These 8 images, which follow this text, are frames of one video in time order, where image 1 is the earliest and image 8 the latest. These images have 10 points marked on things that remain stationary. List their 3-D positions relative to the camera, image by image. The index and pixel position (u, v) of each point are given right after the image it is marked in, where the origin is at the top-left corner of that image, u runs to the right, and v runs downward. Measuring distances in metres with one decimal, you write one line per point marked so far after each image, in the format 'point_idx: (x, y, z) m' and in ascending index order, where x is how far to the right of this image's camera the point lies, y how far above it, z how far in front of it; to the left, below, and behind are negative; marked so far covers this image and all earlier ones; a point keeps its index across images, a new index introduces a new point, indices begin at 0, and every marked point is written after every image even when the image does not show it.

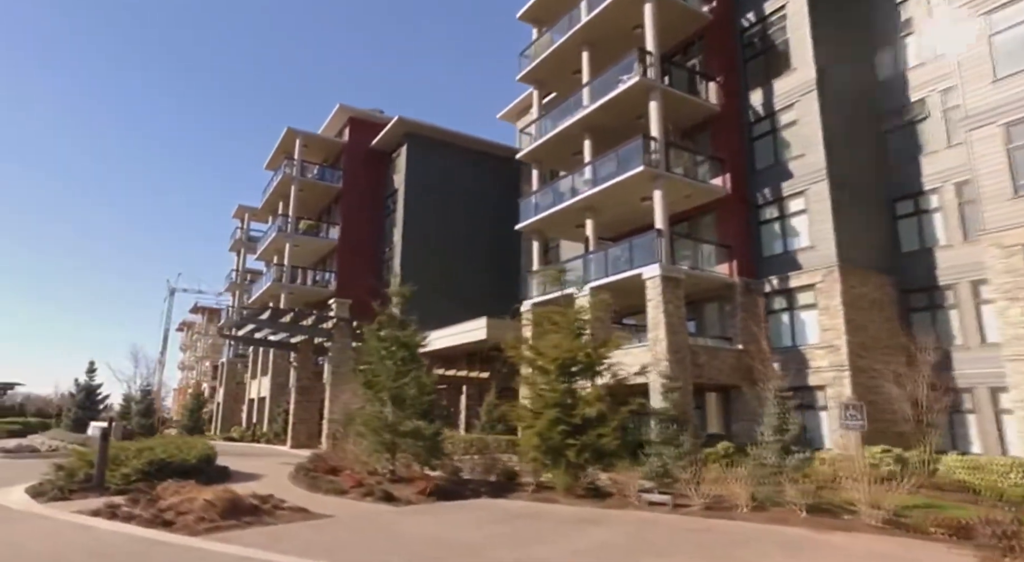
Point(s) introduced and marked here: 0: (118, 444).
0: (-7.8, -3.3, +13.7) m
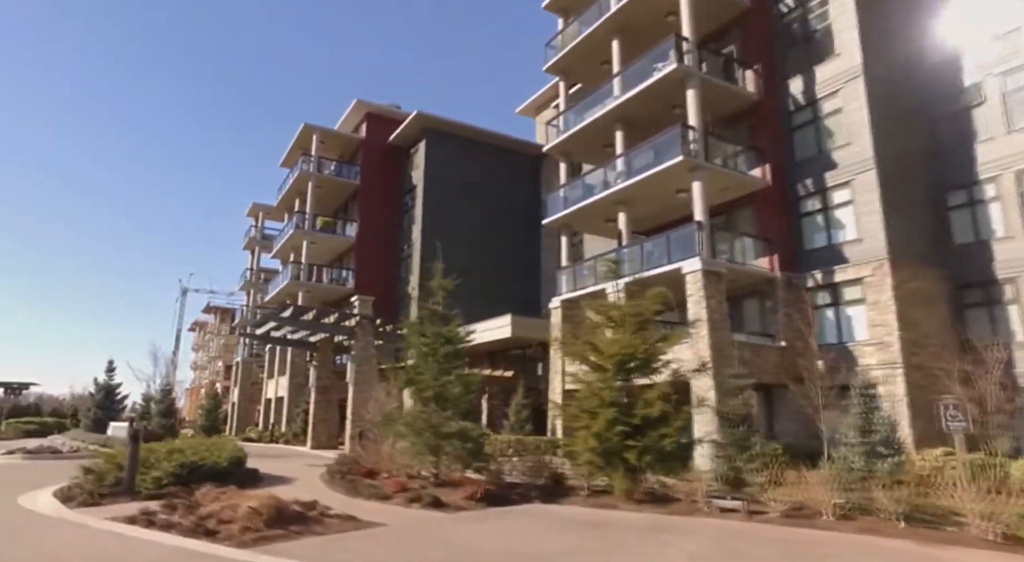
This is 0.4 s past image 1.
0: (-6.9, -3.2, +13.1) m
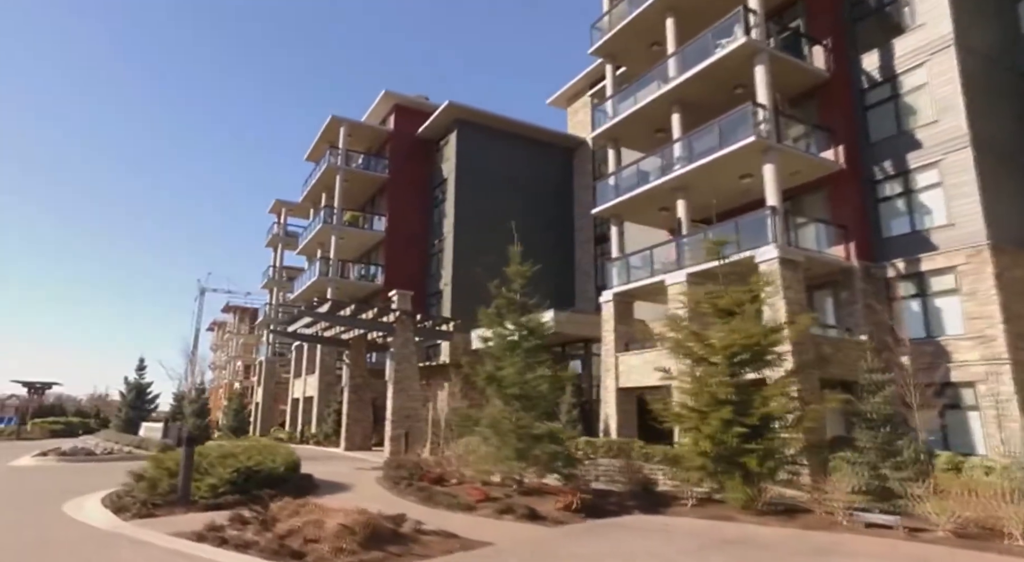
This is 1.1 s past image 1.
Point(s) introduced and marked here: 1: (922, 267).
0: (-5.4, -2.9, +11.9) m
1: (+10.7, +0.4, +17.9) m
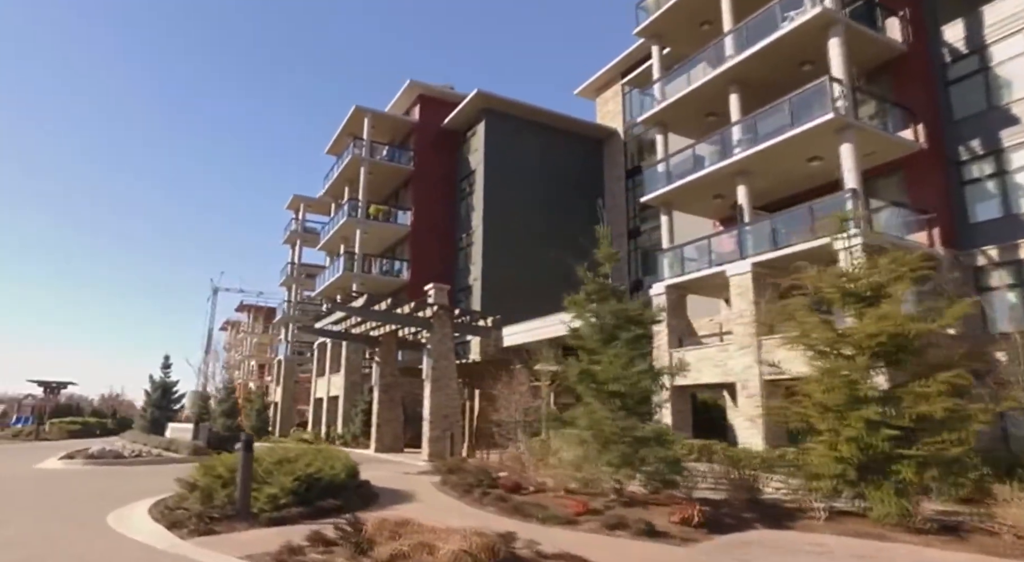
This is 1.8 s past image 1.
0: (-4.0, -2.7, +10.6) m
1: (+12.2, +0.7, +16.5) m
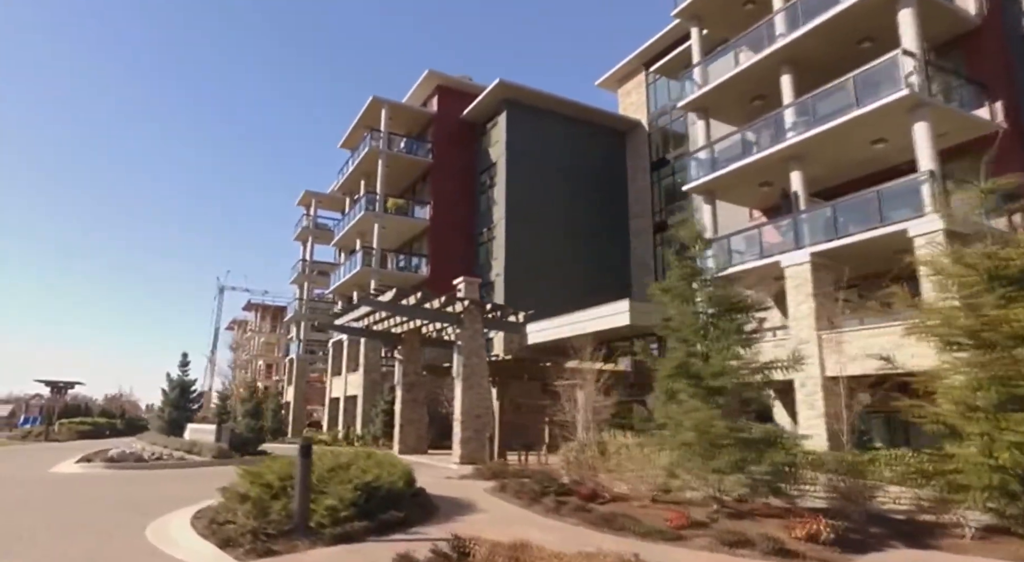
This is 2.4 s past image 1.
0: (-2.9, -2.5, +9.5) m
1: (+13.3, +0.9, +15.2) m
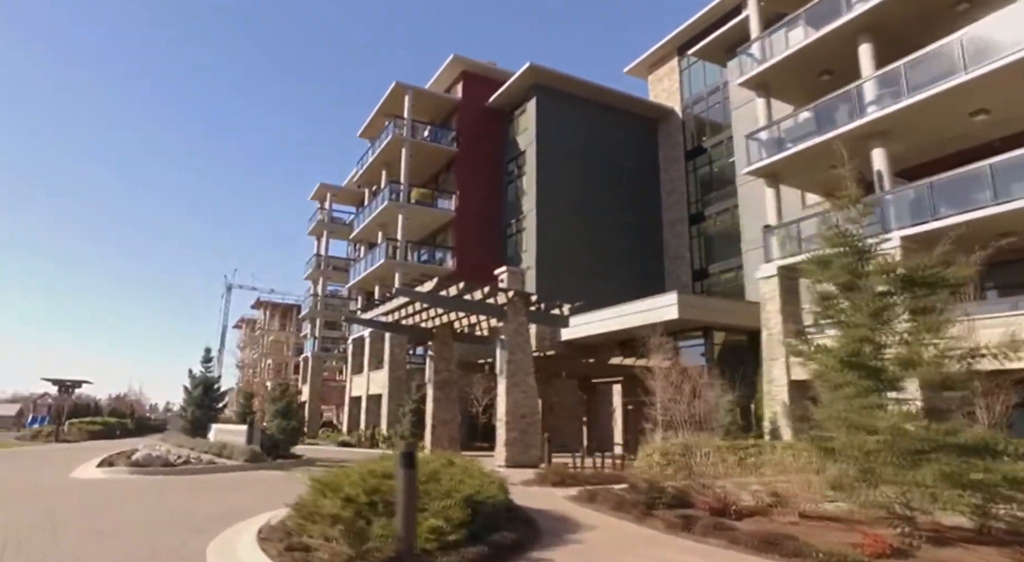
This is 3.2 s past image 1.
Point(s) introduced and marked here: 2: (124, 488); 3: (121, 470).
0: (-1.4, -2.1, +7.8) m
1: (+14.8, +1.3, +13.5) m
2: (-7.6, -4.1, +13.5) m
3: (-8.5, -4.1, +14.9) m
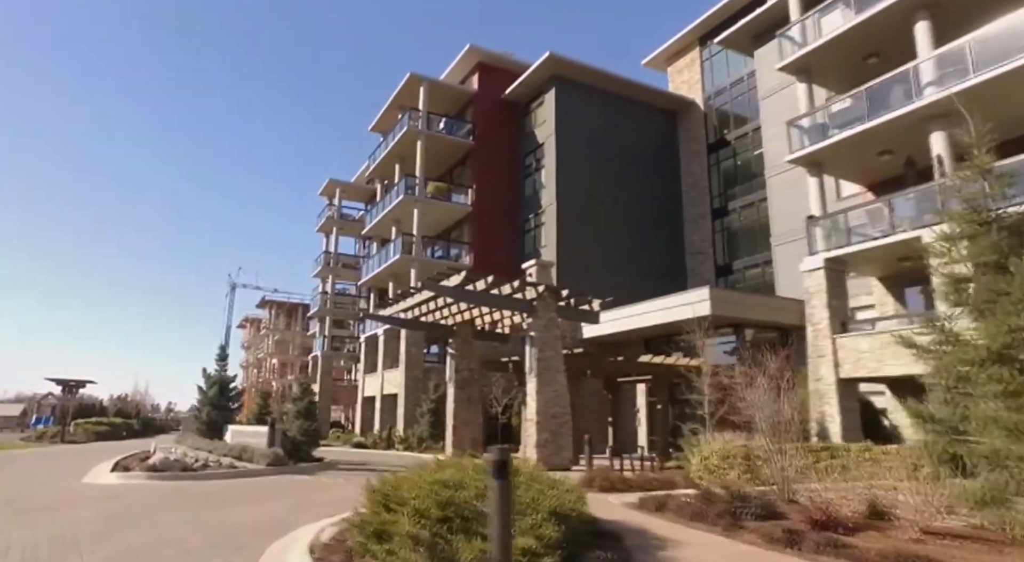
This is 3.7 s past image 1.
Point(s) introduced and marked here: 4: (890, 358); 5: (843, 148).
0: (-0.5, -1.9, +6.8) m
1: (+15.7, +1.4, +12.5) m
2: (-6.8, -3.9, +12.5) m
3: (-7.6, -3.9, +13.9) m
4: (+9.3, -1.9, +16.5) m
5: (+9.3, +3.8, +19.3) m
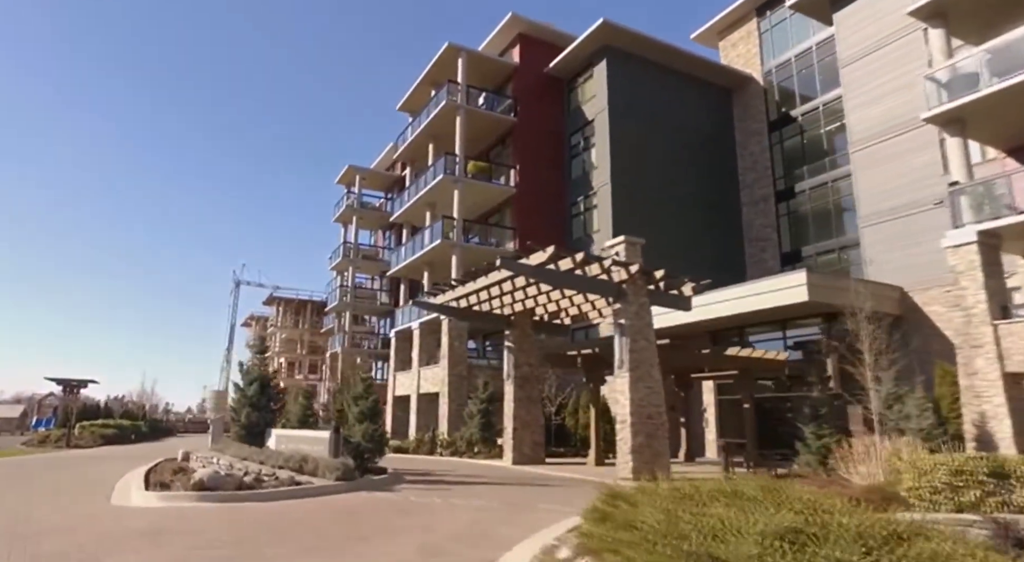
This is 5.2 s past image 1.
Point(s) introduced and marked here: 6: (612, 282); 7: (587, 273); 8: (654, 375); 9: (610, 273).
0: (+1.8, -1.4, +3.9) m
1: (+18.0, +2.0, +9.6) m
2: (-4.4, -3.4, +9.5) m
3: (-5.3, -3.4, +10.9) m
4: (+11.6, -1.3, +13.6) m
5: (+11.6, +4.3, +16.3) m
6: (+2.7, 0.0, +18.1) m
7: (+2.0, +0.2, +17.9) m
8: (+3.7, -2.5, +18.0) m
9: (+2.6, +0.2, +18.2) m
